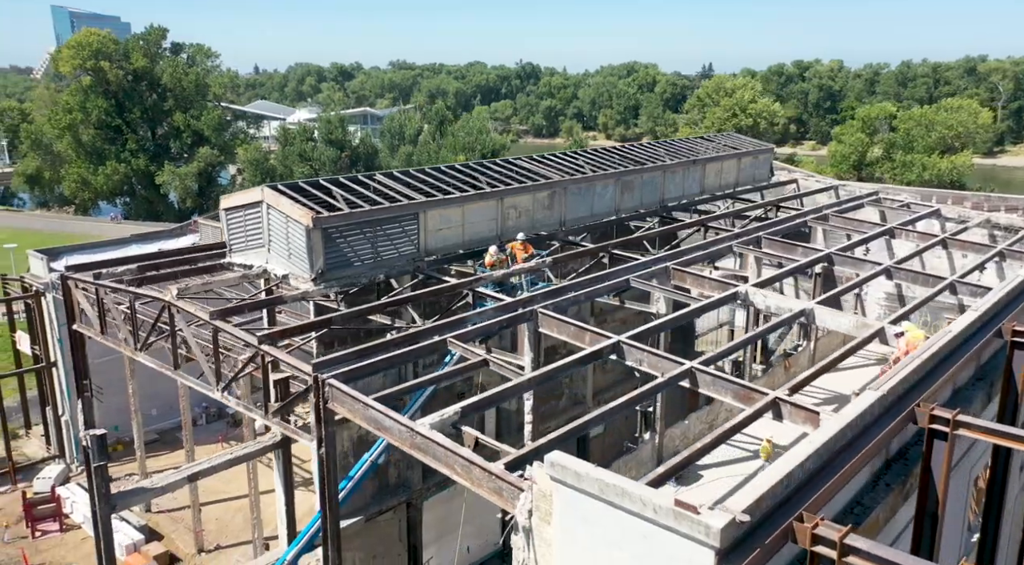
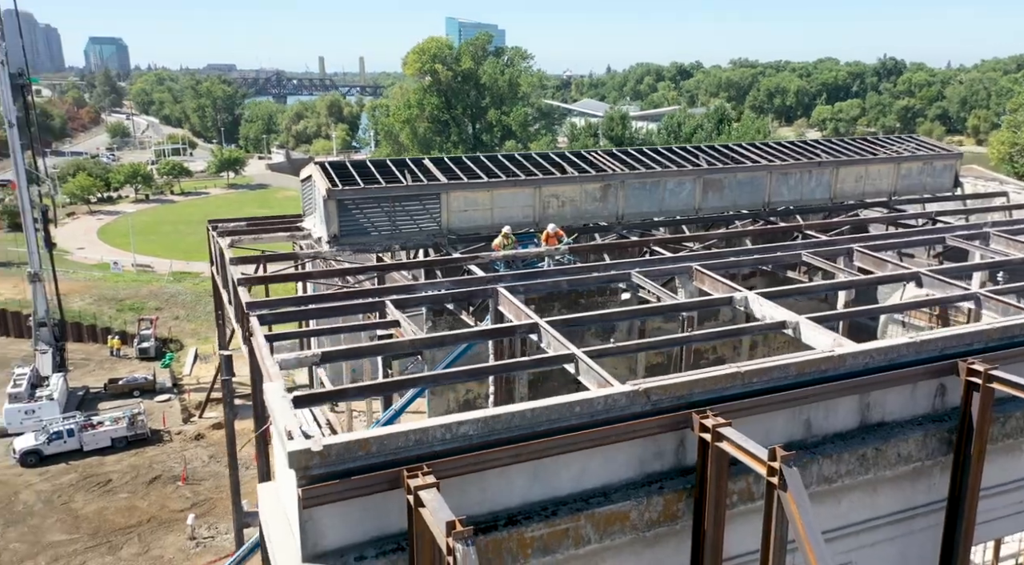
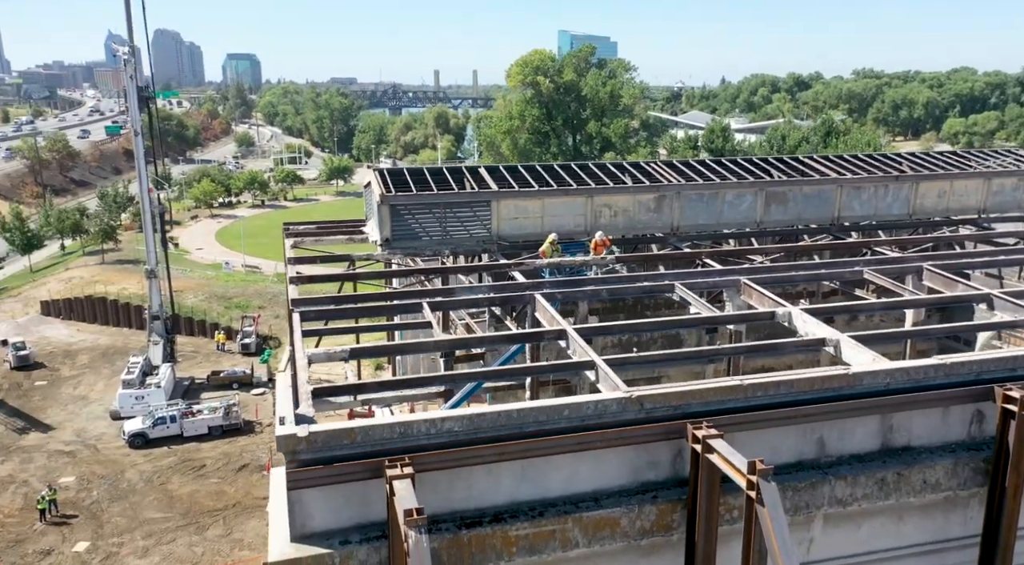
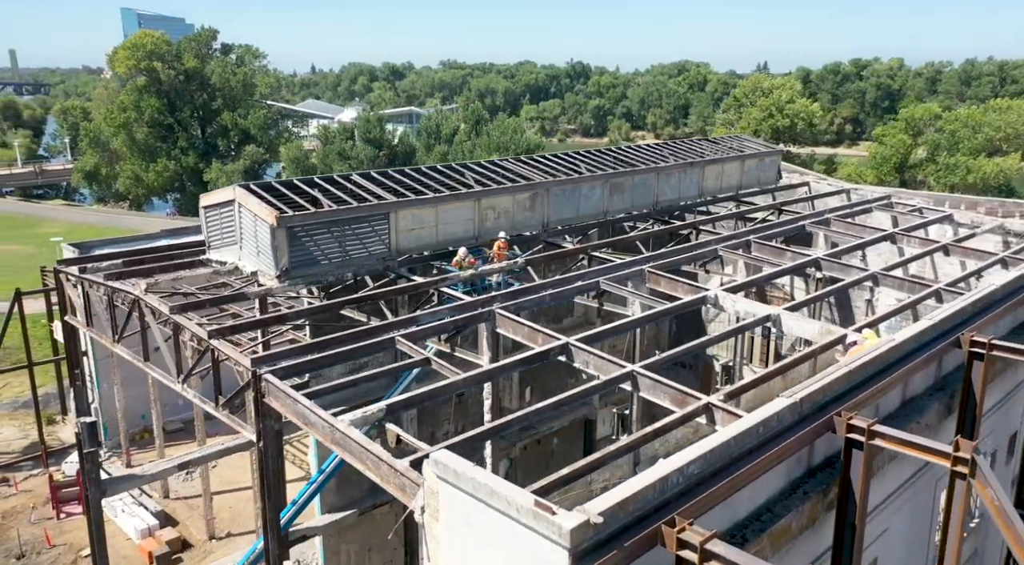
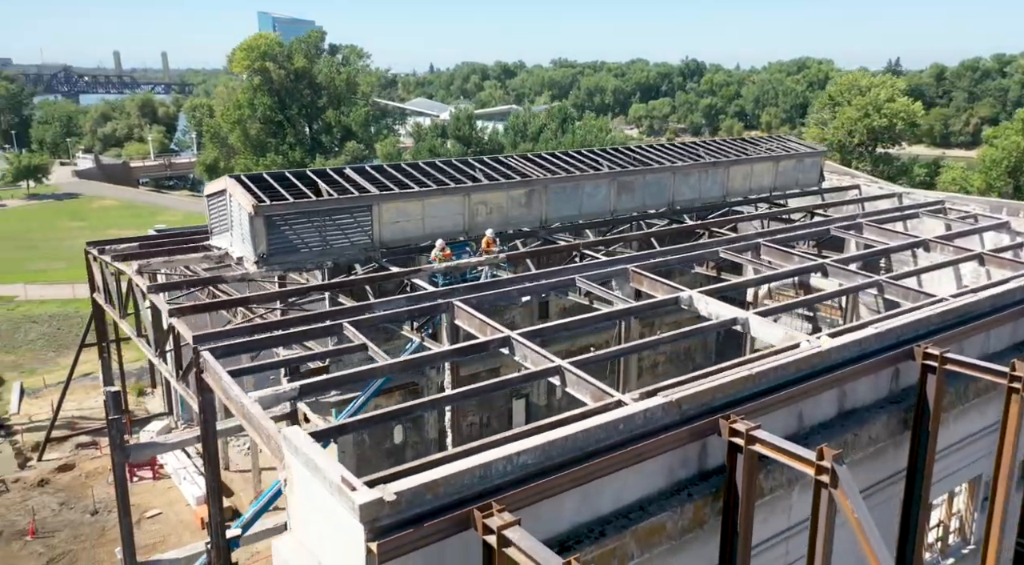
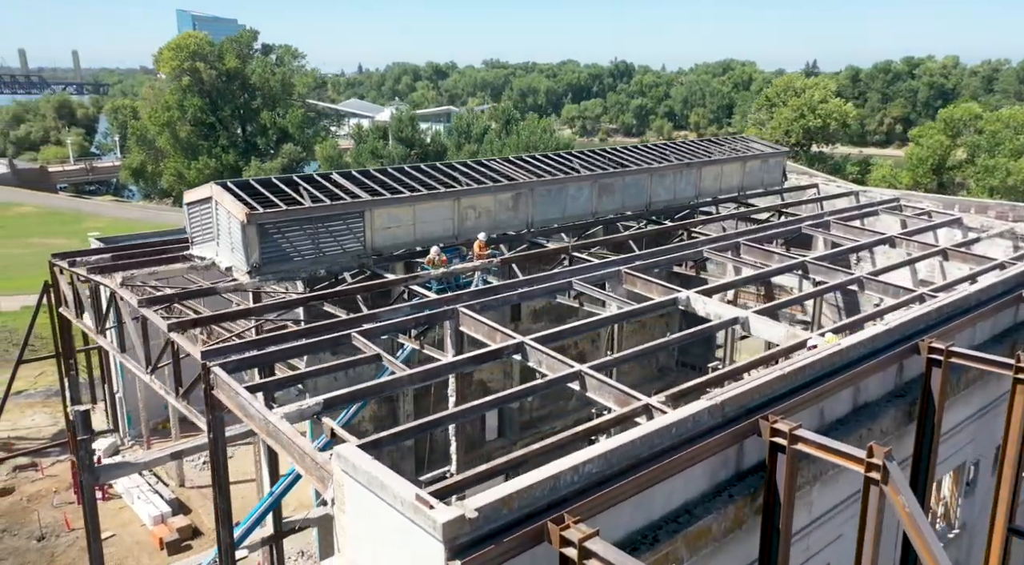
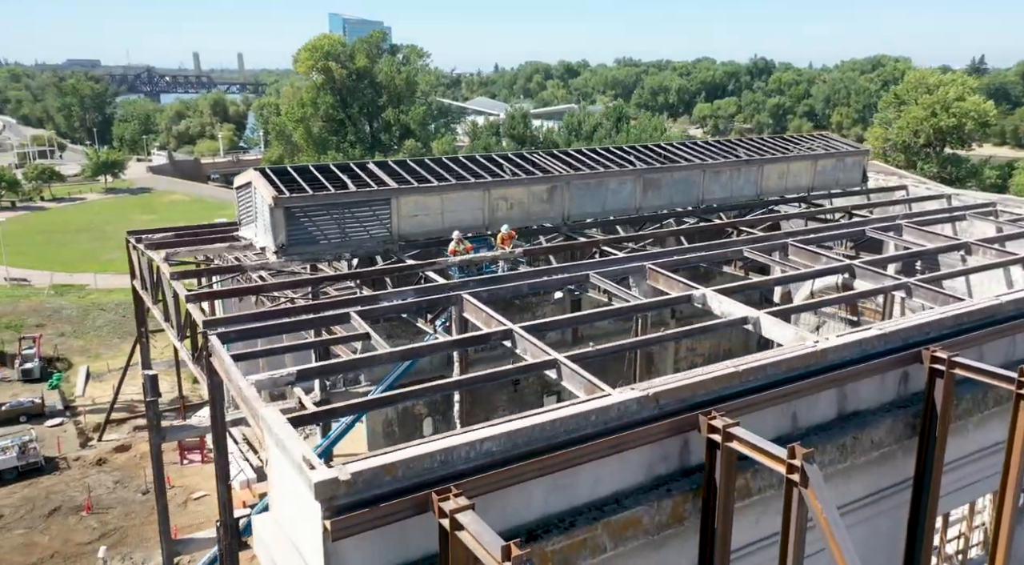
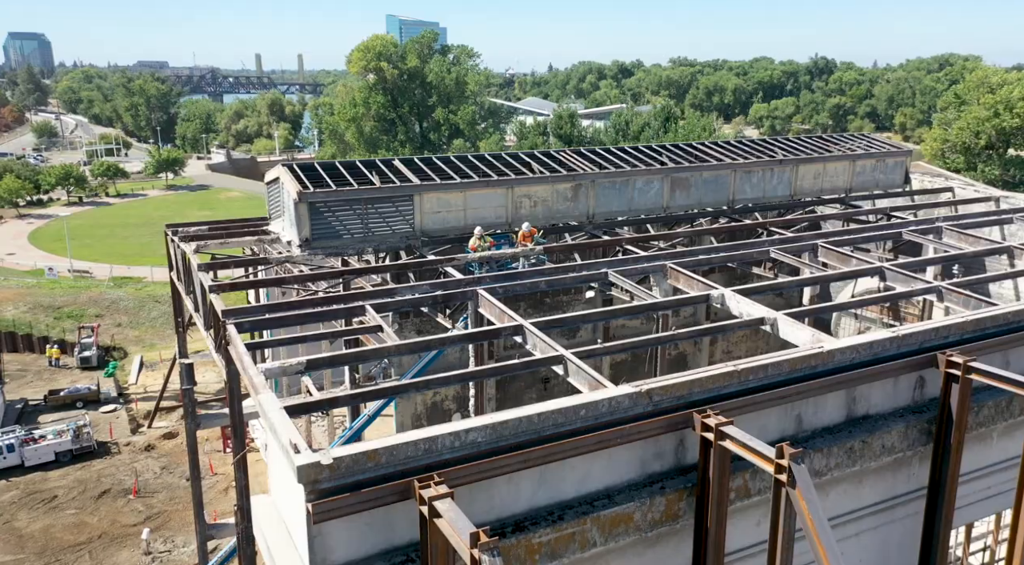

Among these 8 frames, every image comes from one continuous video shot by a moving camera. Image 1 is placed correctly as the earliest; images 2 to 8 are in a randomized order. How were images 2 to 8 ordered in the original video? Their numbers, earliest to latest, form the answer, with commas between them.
4, 6, 5, 7, 8, 2, 3
